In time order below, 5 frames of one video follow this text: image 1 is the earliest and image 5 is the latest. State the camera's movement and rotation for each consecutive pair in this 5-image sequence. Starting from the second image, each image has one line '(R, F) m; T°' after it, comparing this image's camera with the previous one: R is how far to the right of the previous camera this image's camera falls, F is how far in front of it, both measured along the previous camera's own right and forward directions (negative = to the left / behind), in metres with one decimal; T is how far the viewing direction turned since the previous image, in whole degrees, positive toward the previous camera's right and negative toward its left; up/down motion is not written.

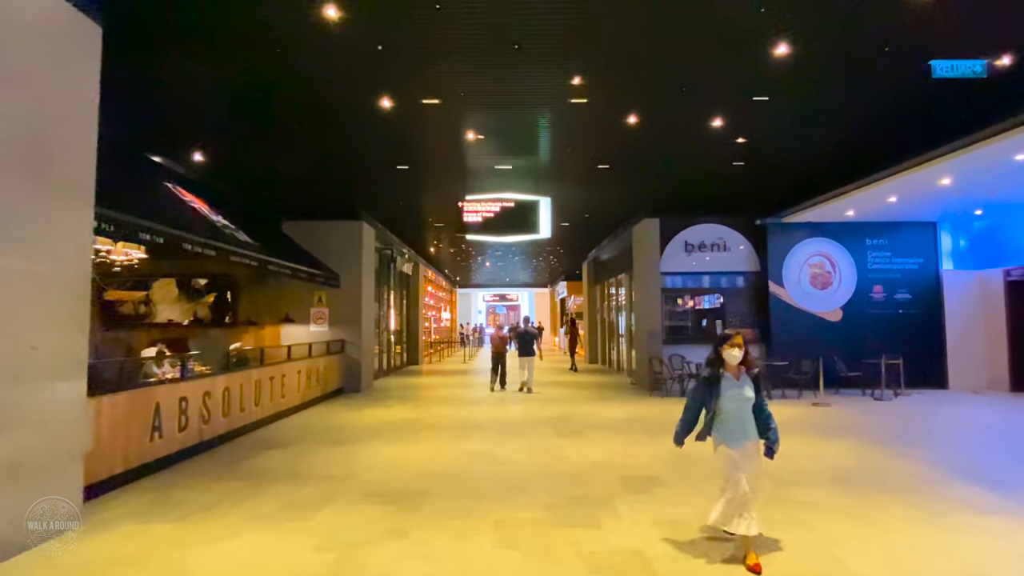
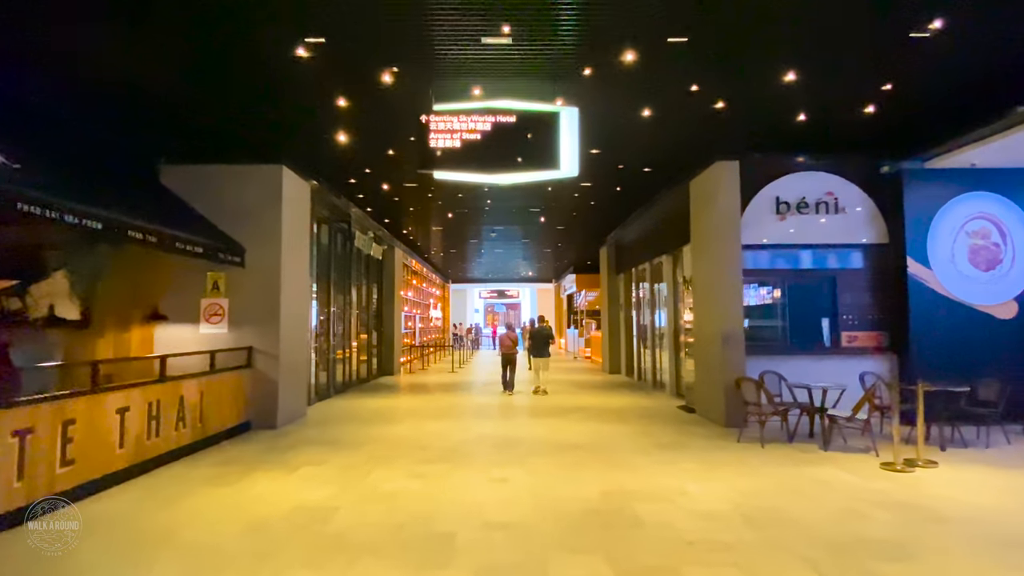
(0.0, +4.3) m; 0°
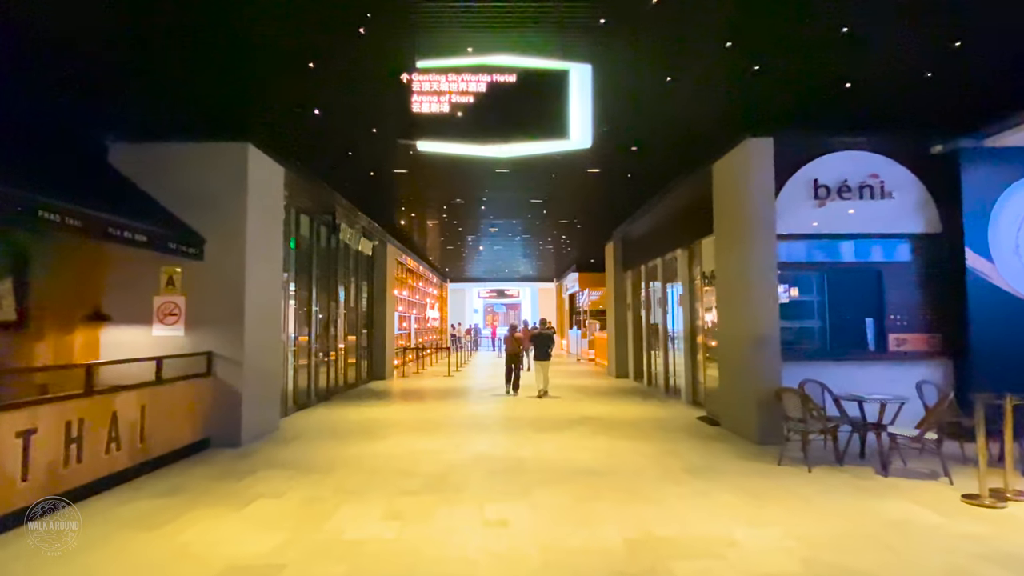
(0.0, +1.0) m; 0°
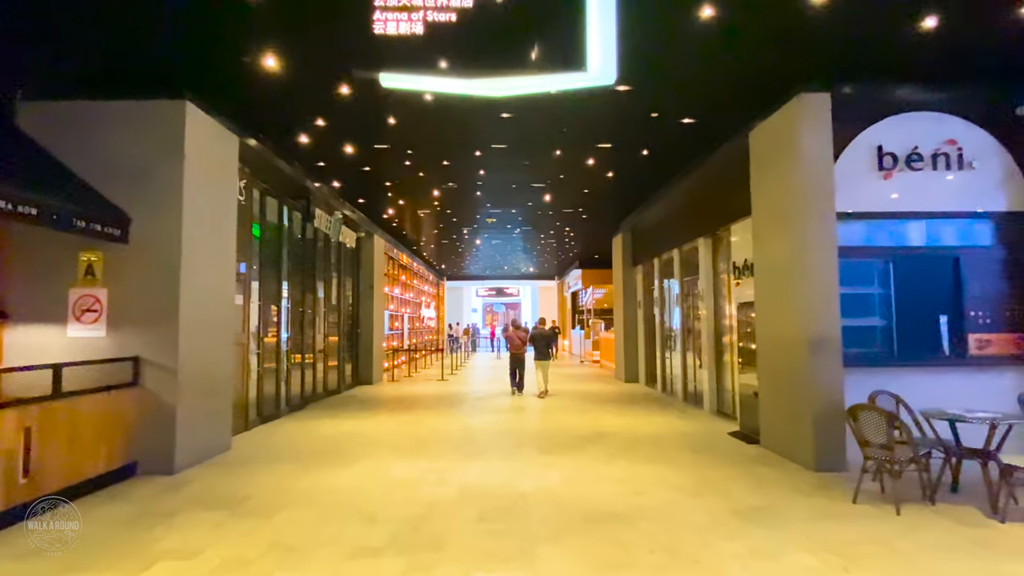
(0.0, +1.3) m; 0°
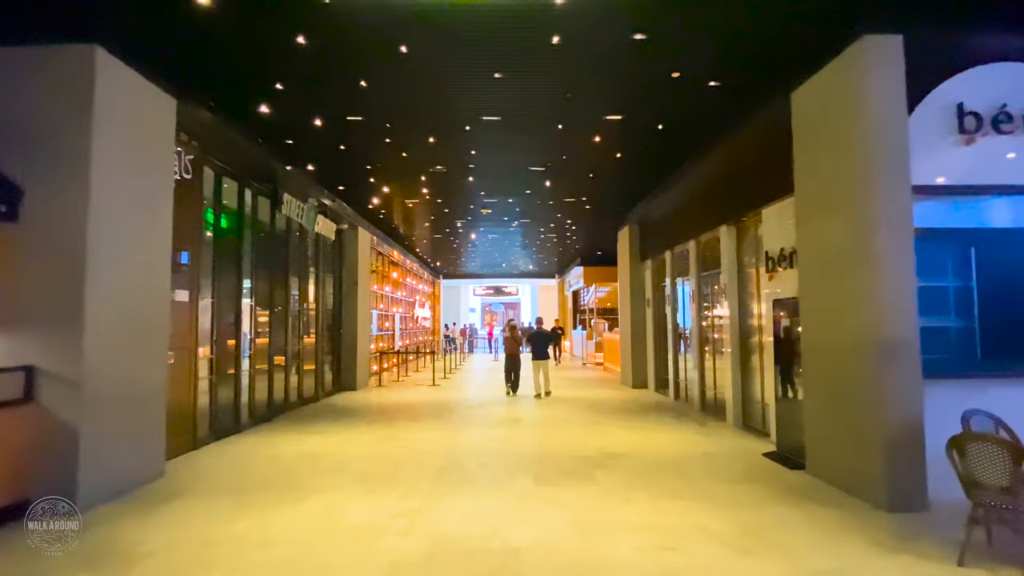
(0.0, +1.1) m; 0°
